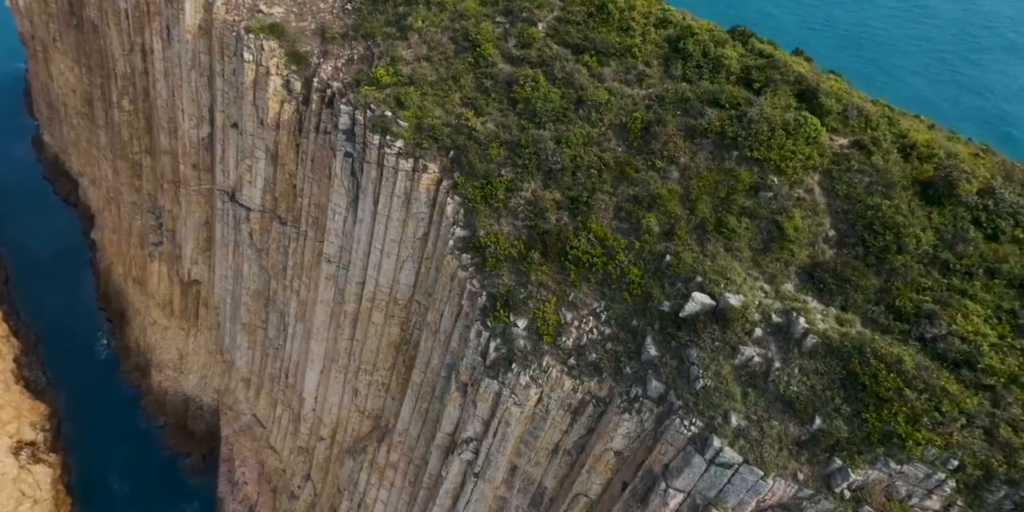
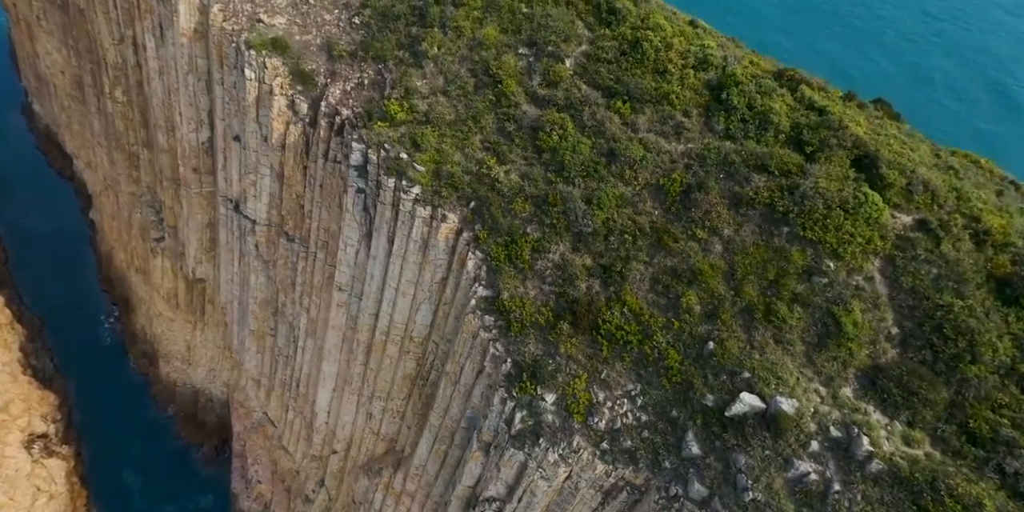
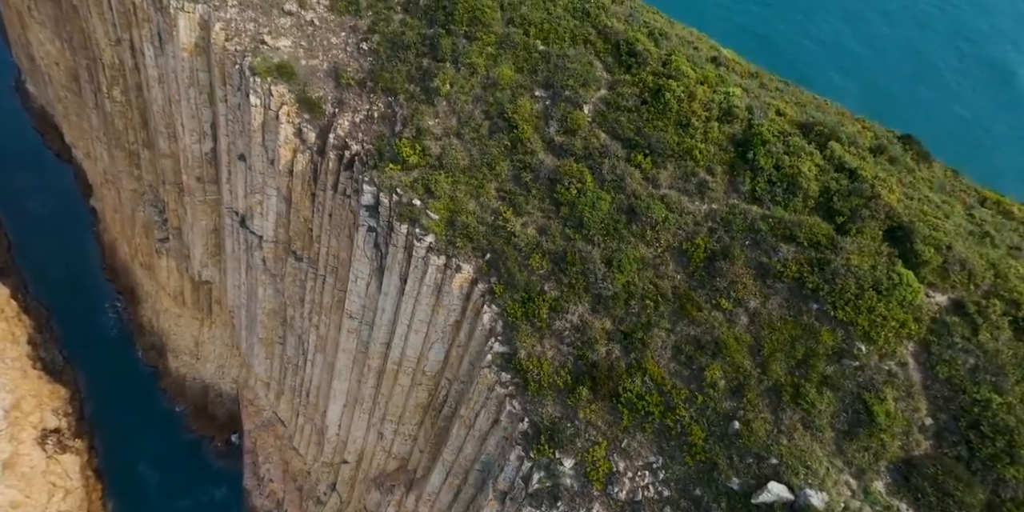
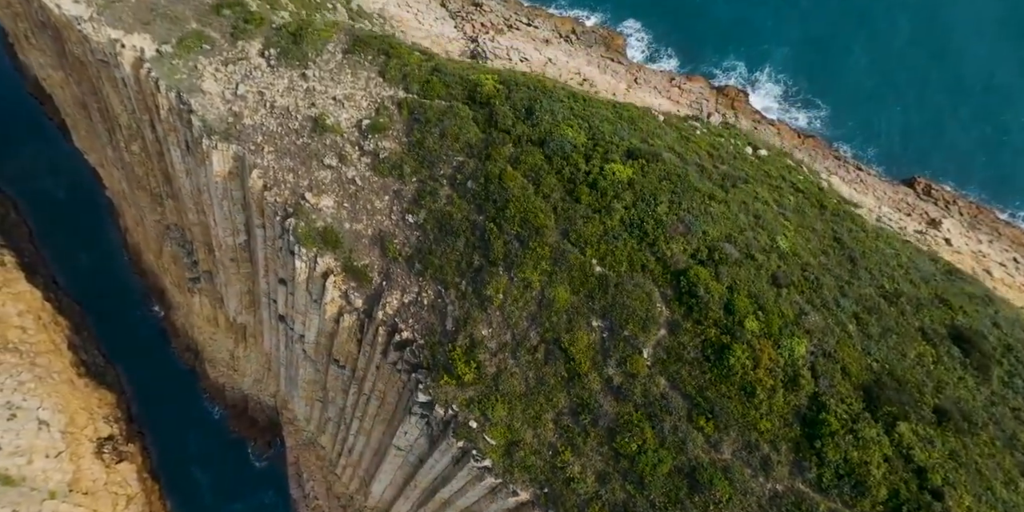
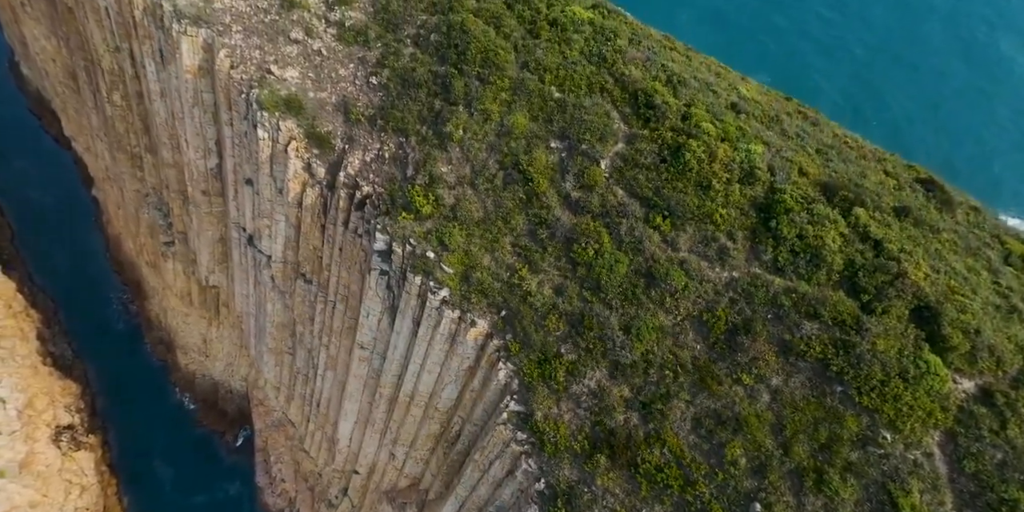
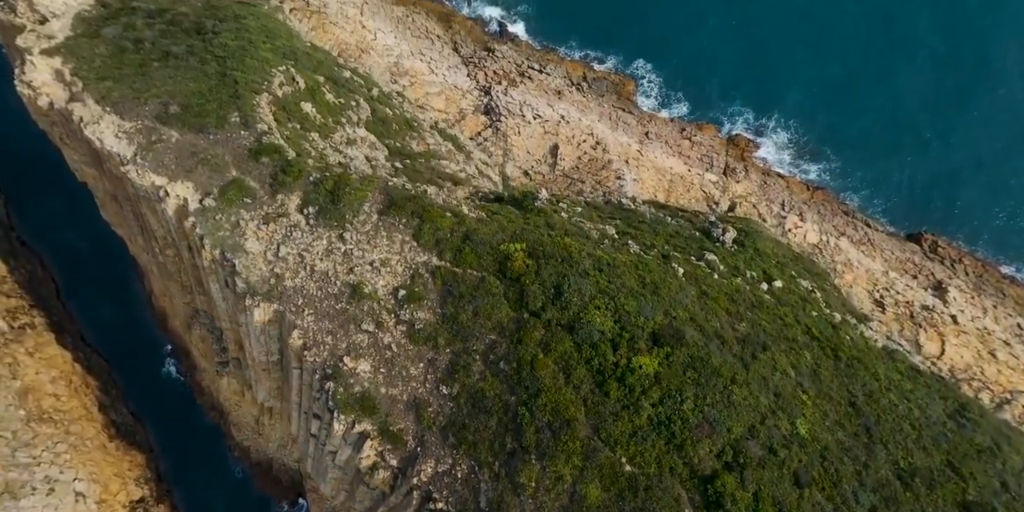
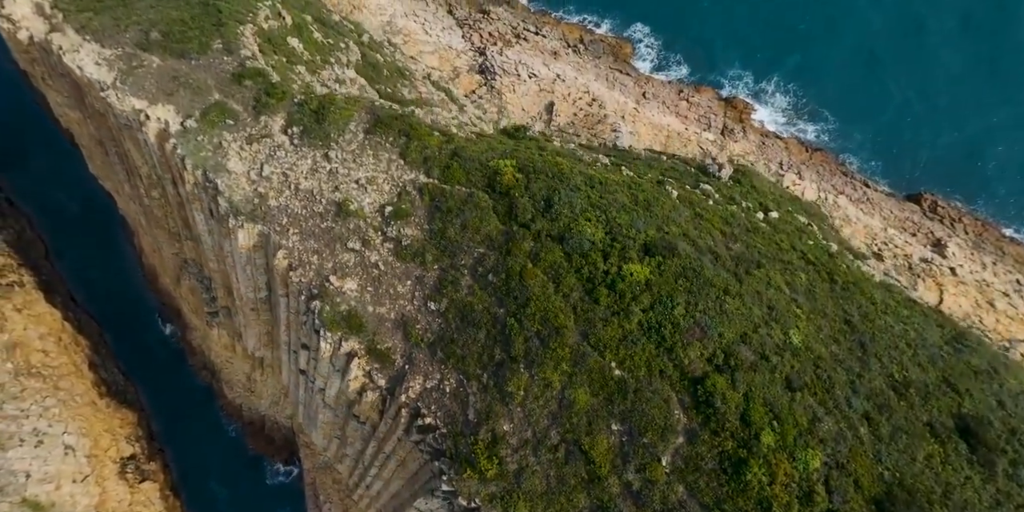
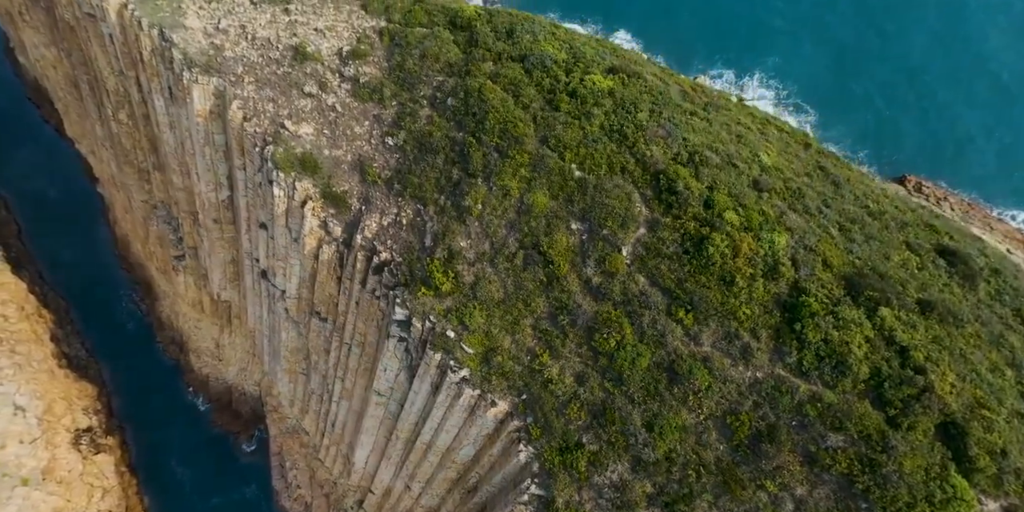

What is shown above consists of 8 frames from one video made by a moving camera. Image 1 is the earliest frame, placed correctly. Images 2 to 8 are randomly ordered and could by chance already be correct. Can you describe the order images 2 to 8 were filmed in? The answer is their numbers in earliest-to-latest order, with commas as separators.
2, 3, 5, 8, 4, 7, 6
